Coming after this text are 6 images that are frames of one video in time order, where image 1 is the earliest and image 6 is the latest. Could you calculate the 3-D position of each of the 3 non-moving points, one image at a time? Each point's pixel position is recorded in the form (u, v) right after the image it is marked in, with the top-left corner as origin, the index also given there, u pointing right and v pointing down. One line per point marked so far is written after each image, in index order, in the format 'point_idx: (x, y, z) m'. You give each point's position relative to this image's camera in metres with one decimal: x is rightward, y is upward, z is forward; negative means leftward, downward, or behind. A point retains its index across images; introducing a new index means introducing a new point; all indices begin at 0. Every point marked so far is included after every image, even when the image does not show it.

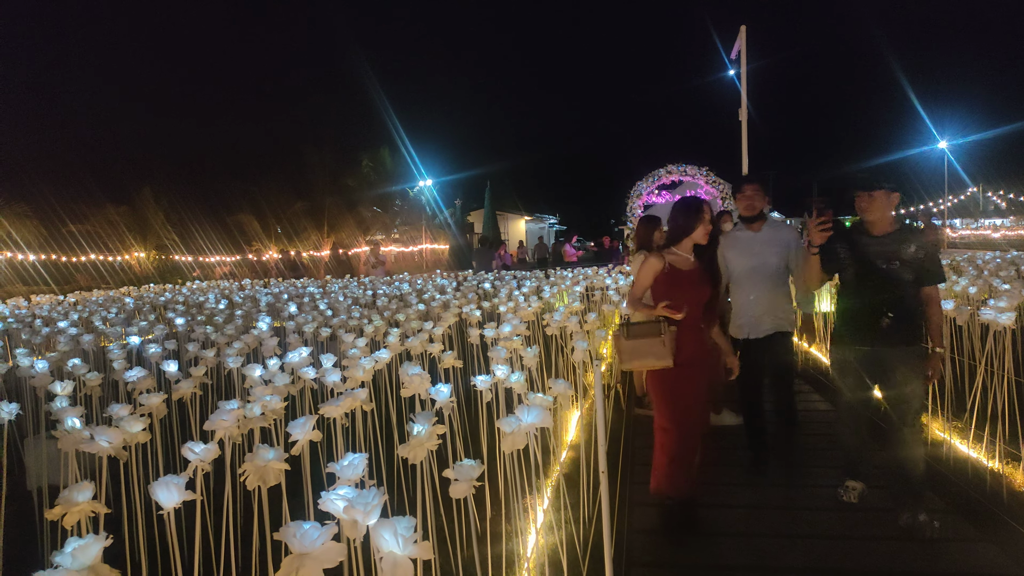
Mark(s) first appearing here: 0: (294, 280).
0: (-5.5, +0.2, +14.0) m
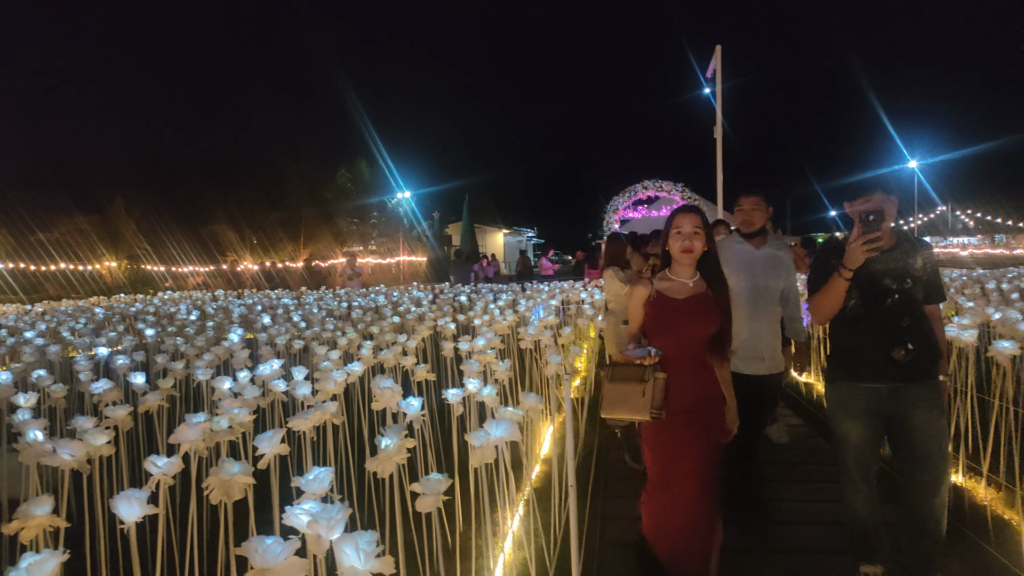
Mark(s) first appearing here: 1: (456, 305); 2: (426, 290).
0: (-6.3, -0.1, +14.1) m
1: (-1.4, -0.5, +11.8) m
2: (-2.6, -0.2, +15.4) m
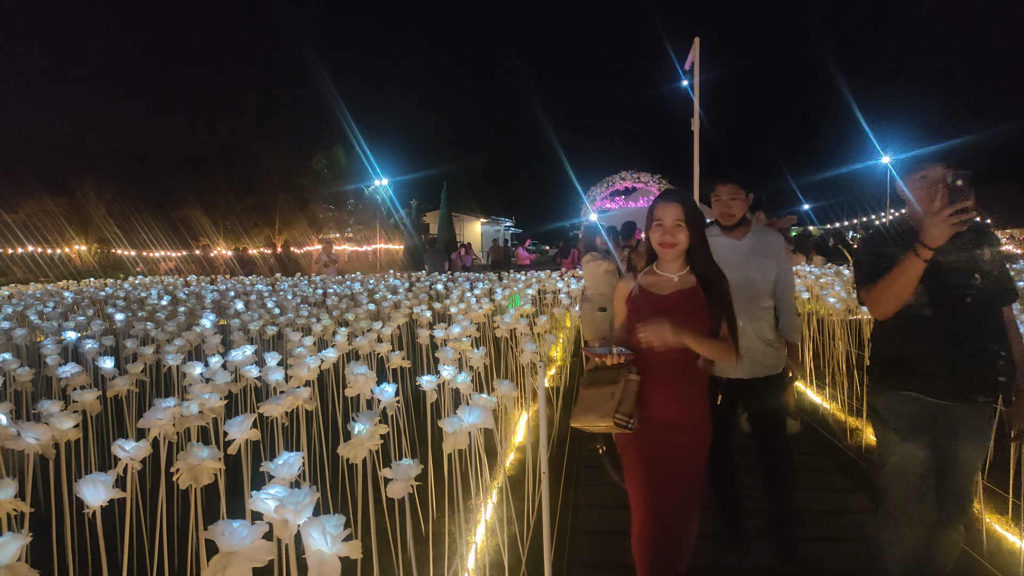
0: (-7.1, +0.3, +14.0) m
1: (-2.1, -0.2, +11.9) m
2: (-3.4, +0.2, +15.5) m
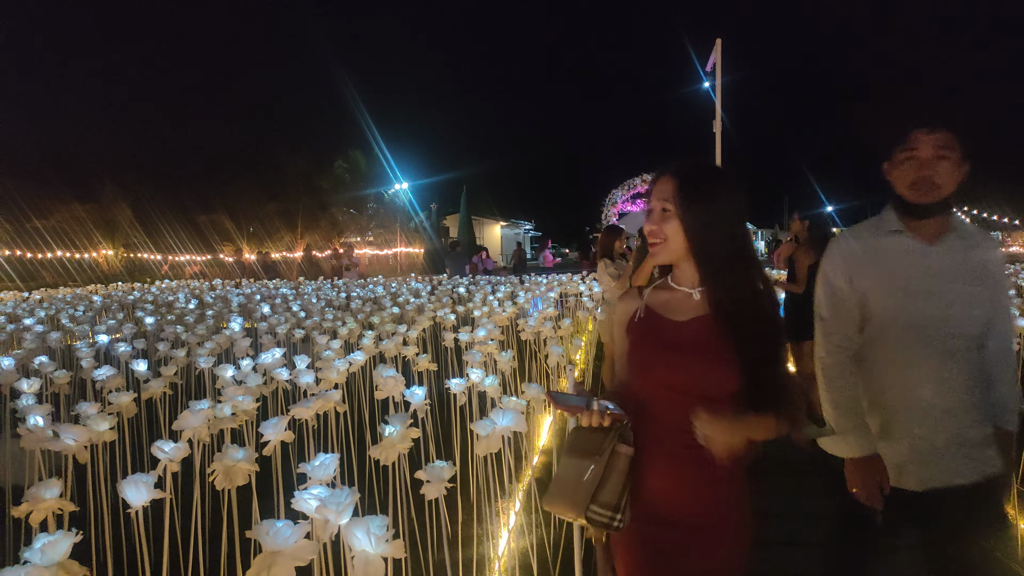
0: (-6.1, +0.2, +14.1) m
1: (-1.2, -0.2, +11.8) m
2: (-2.4, +0.2, +15.5) m
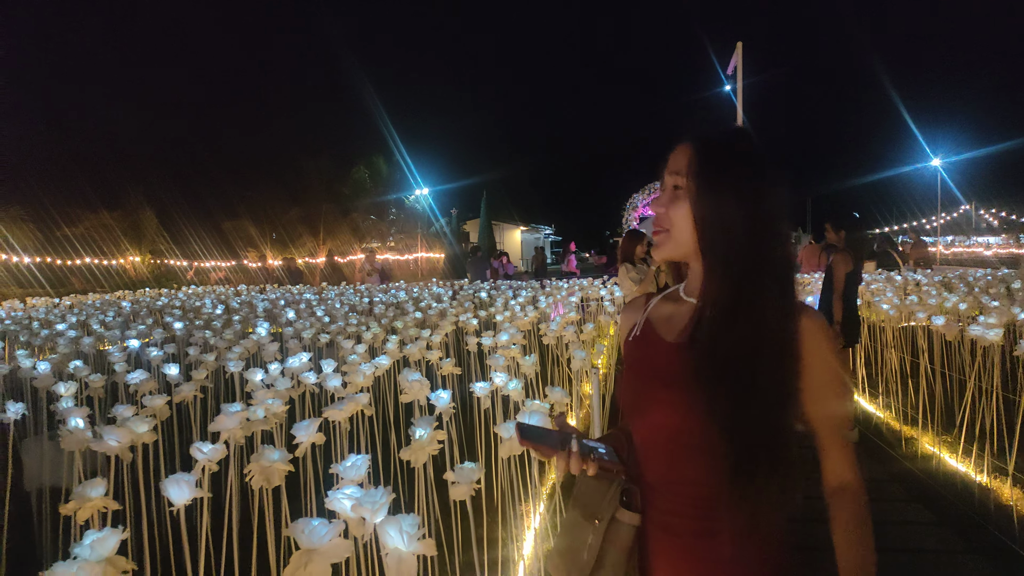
0: (-5.5, +0.1, +14.4) m
1: (-0.7, -0.3, +12.1) m
2: (-1.7, 0.0, +15.7) m
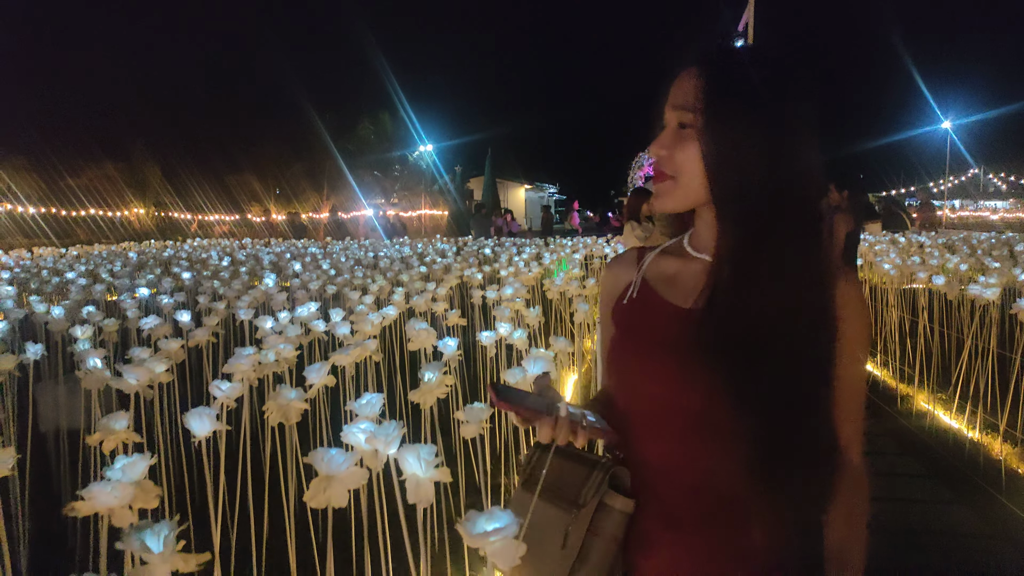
0: (-5.3, +1.5, +14.7) m
1: (-0.5, +0.8, +12.3) m
2: (-1.5, +1.4, +16.0) m
